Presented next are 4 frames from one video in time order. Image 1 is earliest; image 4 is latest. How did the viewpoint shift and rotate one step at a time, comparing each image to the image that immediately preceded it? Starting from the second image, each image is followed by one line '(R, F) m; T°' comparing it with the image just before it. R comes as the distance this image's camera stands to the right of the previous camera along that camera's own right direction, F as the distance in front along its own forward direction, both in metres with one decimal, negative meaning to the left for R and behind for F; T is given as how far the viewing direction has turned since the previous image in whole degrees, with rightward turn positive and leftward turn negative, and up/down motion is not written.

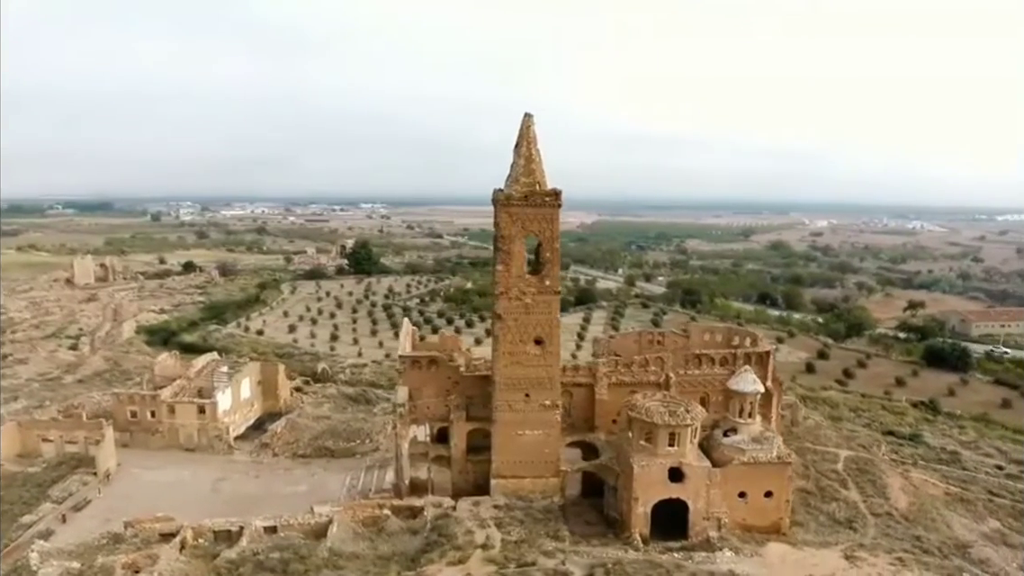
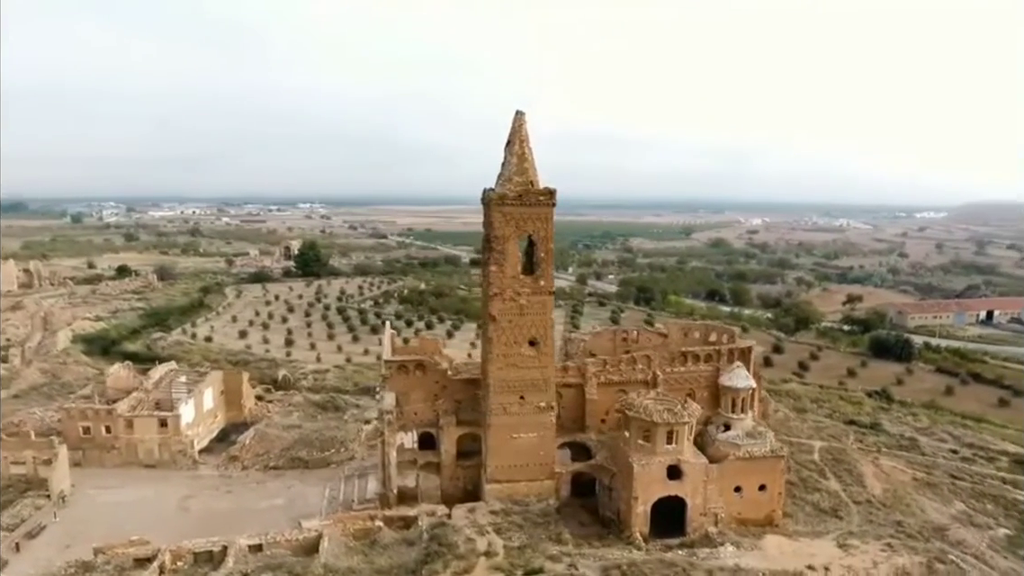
(-1.6, +0.4) m; +6°
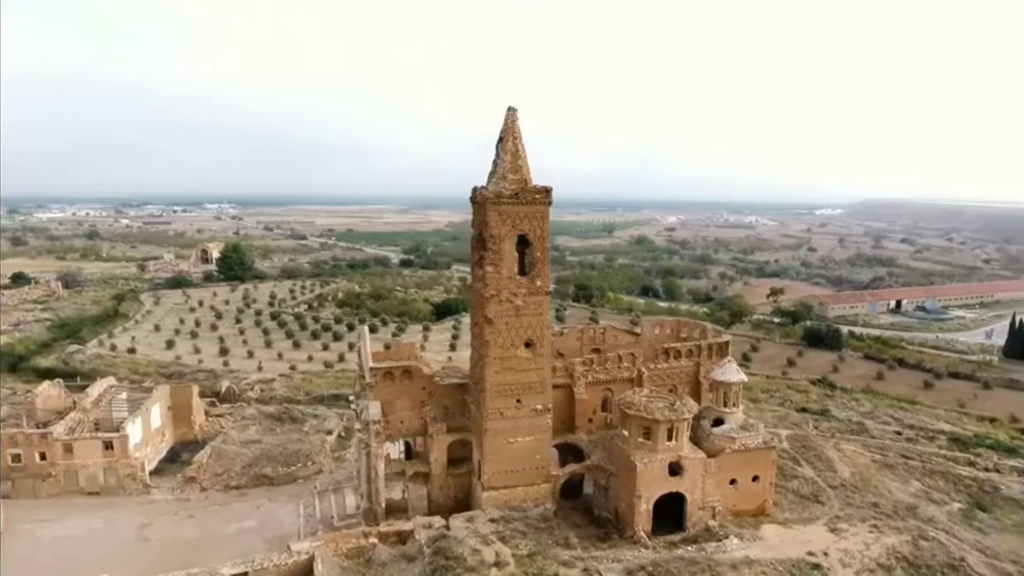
(-2.3, +0.6) m; +8°
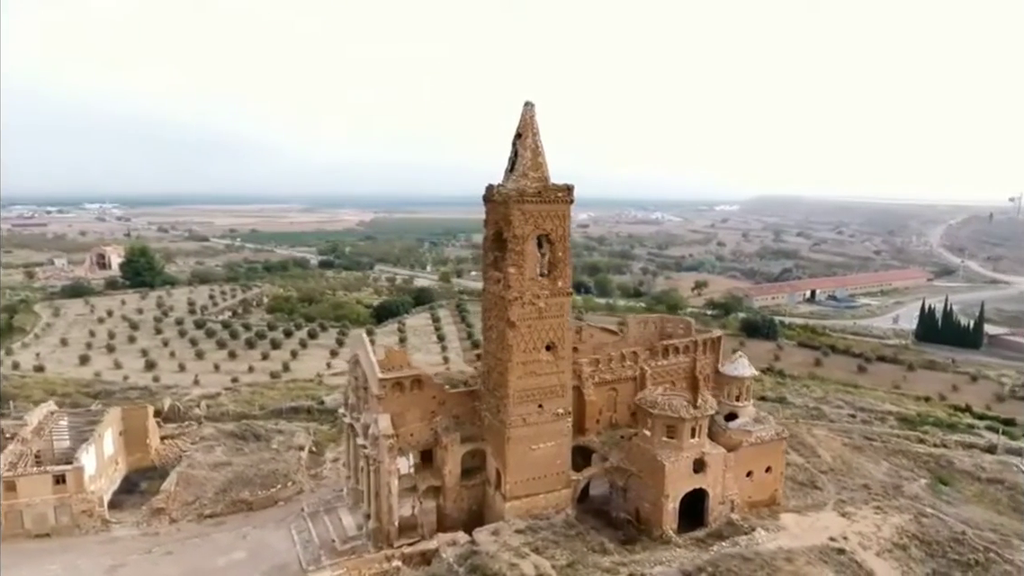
(-3.3, +1.0) m; +9°
